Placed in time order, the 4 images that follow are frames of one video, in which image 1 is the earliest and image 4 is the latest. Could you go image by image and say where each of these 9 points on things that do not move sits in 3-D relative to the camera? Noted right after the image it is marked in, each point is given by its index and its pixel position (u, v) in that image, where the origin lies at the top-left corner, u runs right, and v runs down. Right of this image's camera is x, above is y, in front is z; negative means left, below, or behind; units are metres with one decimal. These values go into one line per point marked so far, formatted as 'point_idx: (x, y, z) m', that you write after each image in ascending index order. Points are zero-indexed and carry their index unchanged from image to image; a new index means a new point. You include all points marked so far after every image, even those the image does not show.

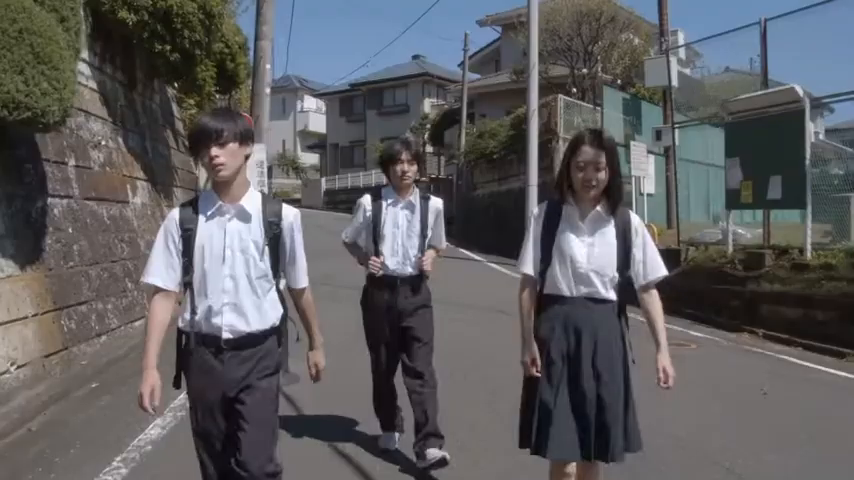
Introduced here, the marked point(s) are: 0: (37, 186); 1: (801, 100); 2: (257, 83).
0: (-3.3, +0.5, +8.3) m
1: (+4.7, +1.8, +12.4) m
2: (-2.8, +2.6, +16.0) m
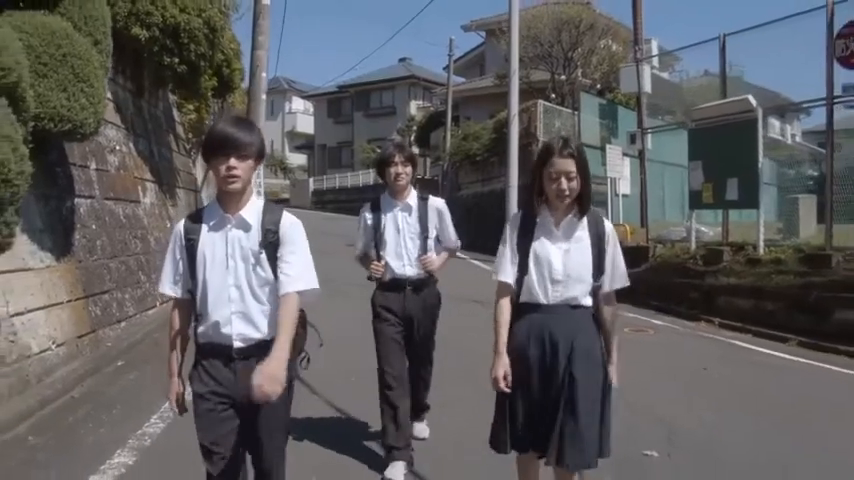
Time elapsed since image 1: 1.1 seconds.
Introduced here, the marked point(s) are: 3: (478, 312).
0: (-3.5, +0.5, +9.4) m
1: (+4.5, +1.8, +13.6) m
2: (-3.0, +2.6, +17.0) m
3: (+0.7, -1.0, +13.2) m
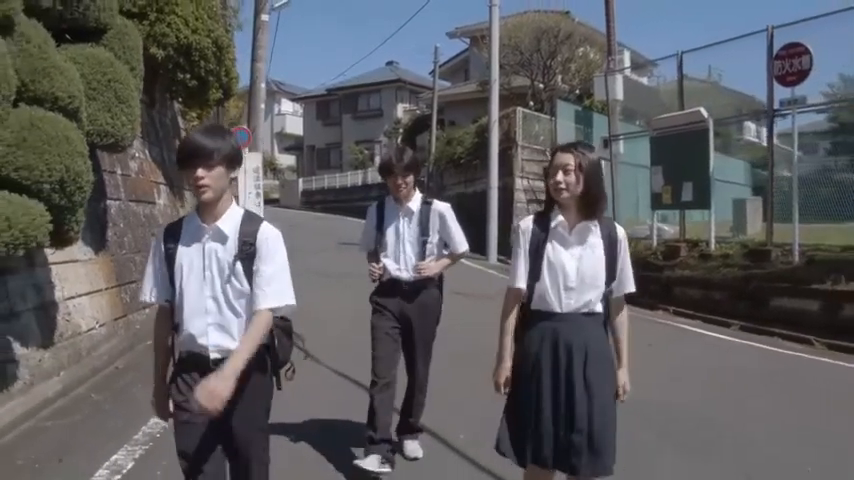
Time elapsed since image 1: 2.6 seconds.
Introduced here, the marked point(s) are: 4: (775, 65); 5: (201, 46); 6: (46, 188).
0: (-3.6, +0.5, +10.8) m
1: (+4.3, +1.9, +15.1) m
2: (-3.3, +2.7, +18.4) m
3: (+0.5, -0.9, +14.7) m
4: (+4.8, +2.4, +13.5) m
5: (-3.3, +2.8, +14.1) m
6: (-2.6, +0.4, +6.6) m
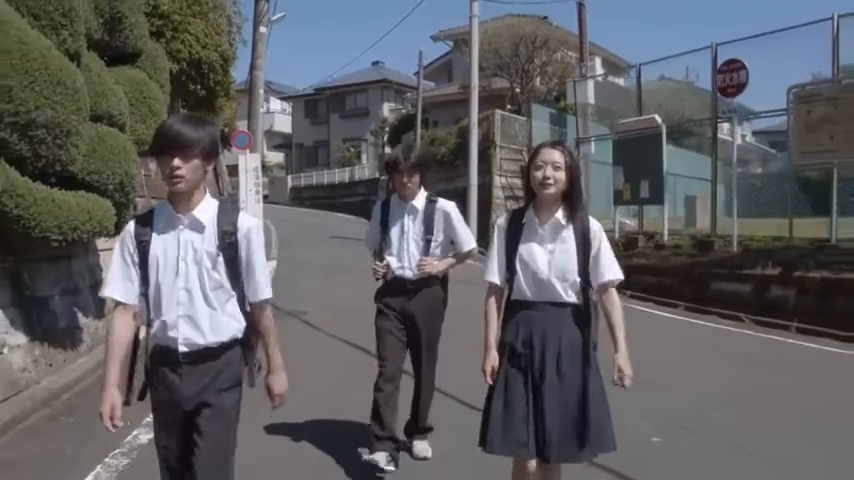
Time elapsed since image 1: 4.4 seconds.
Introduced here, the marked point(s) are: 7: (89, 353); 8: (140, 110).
0: (-3.8, +0.6, +12.5) m
1: (+4.1, +2.0, +16.9) m
2: (-3.6, +2.8, +20.1) m
3: (+0.2, -0.8, +16.5) m
4: (+4.6, +2.6, +15.3) m
5: (-3.5, +2.9, +15.8) m
6: (-2.7, +0.5, +8.4) m
7: (-3.1, -1.0, +8.8) m
8: (-3.1, +1.4, +10.6) m
